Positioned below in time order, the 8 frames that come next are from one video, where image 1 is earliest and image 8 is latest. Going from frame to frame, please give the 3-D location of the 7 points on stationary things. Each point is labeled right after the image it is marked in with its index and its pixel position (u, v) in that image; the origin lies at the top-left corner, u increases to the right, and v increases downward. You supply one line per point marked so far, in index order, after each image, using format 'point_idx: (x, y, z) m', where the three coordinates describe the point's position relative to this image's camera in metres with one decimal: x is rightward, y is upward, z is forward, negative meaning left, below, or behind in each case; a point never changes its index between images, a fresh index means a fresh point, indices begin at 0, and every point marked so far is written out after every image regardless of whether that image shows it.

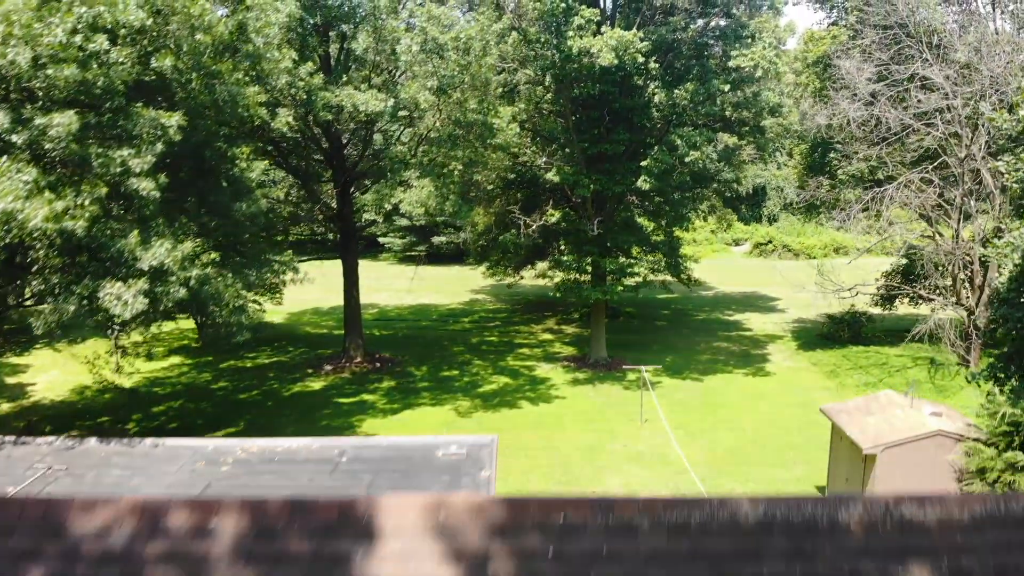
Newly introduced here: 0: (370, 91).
0: (-2.3, +3.2, +12.8) m
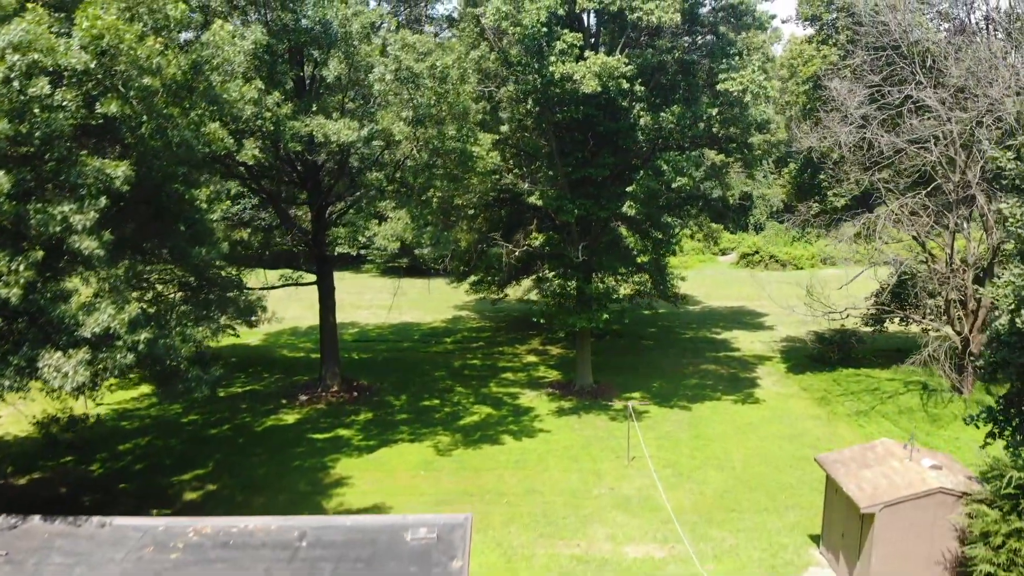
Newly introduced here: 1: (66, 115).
0: (-2.6, +2.6, +12.2) m
1: (-4.3, +1.7, +7.6) m
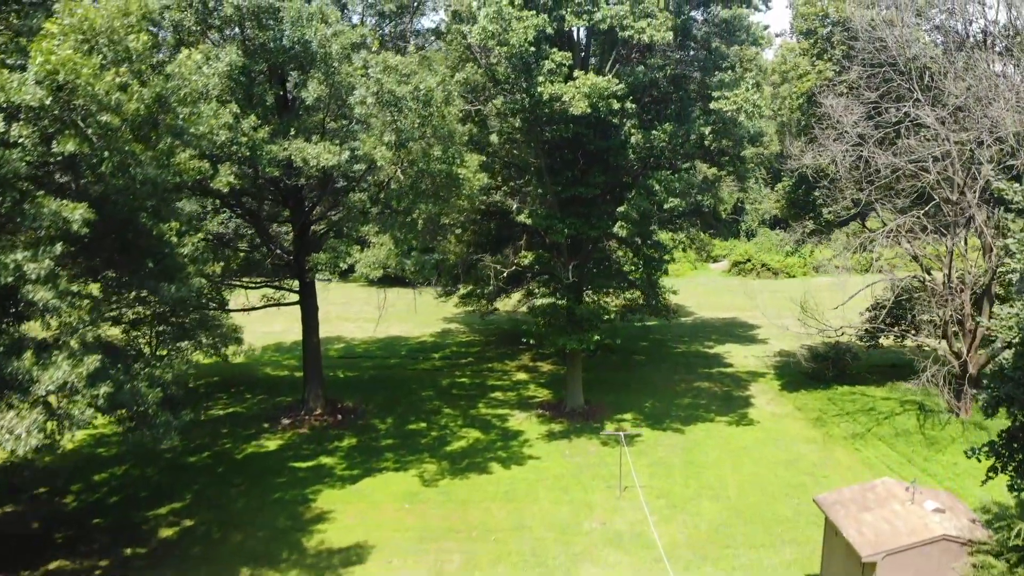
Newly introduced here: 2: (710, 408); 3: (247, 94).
0: (-2.8, +2.2, +11.7) m
1: (-4.5, +1.2, +7.1) m
2: (+4.7, -2.8, +18.5) m
3: (-4.0, +2.9, +11.7) m
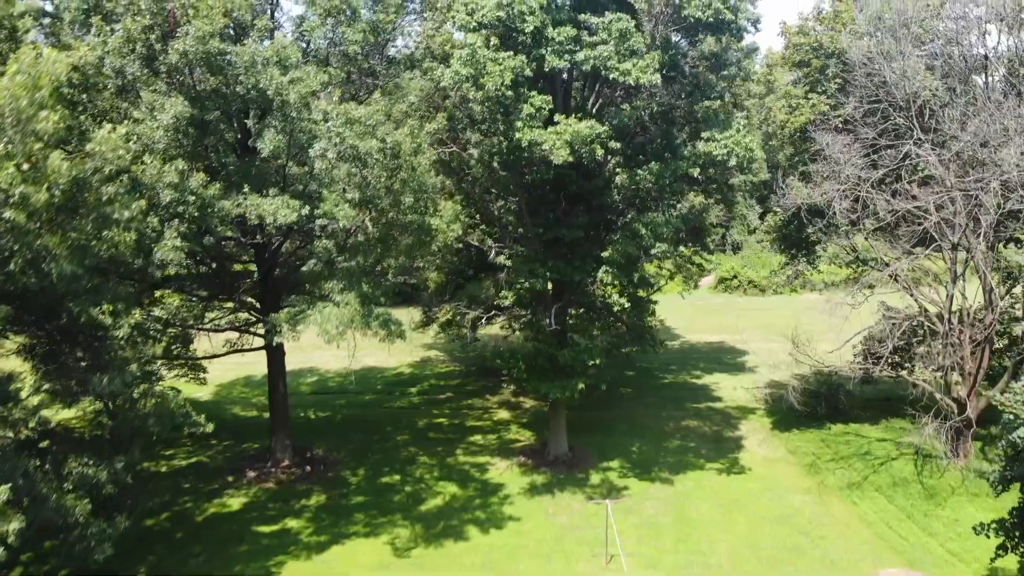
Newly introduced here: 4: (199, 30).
0: (-3.2, +1.2, +10.7) m
1: (-4.7, +0.2, +6.1) m
2: (+4.3, -3.7, +17.7) m
3: (-4.3, +2.0, +10.7) m
4: (-4.0, +3.3, +10.0) m
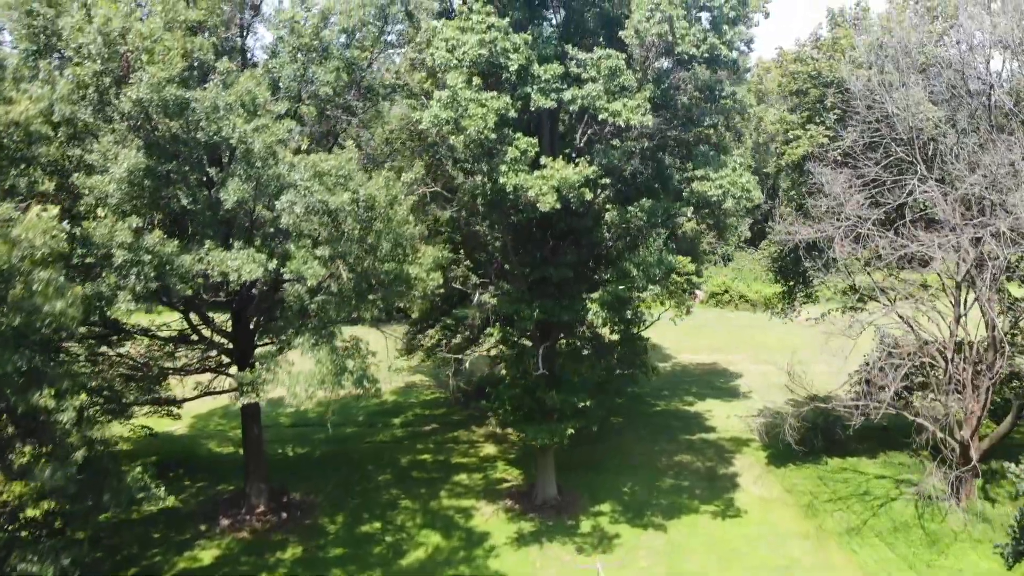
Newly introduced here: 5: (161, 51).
0: (-3.4, +0.4, +10.0) m
1: (-4.9, -0.6, +5.3) m
2: (+4.0, -4.5, +17.1) m
3: (-4.5, +1.2, +9.9) m
4: (-4.2, +2.5, +9.2) m
5: (-4.3, +2.9, +9.5) m
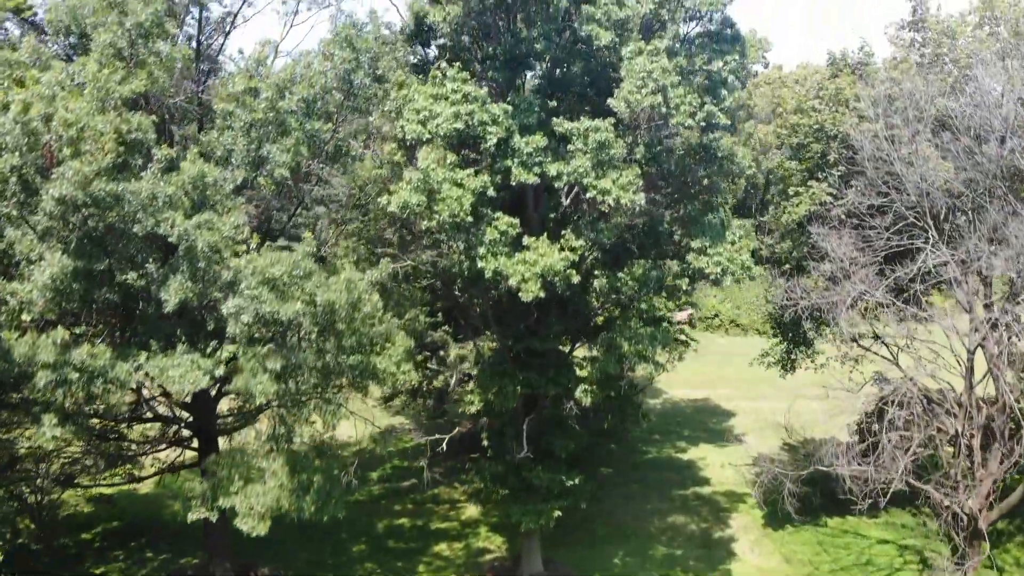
0: (-3.7, -0.9, +8.9) m
1: (-5.0, -1.9, +4.2) m
2: (+3.6, -5.7, +16.1) m
3: (-4.8, -0.1, +8.8) m
4: (-4.5, +1.2, +8.1) m
5: (-4.5, +1.6, +8.4) m
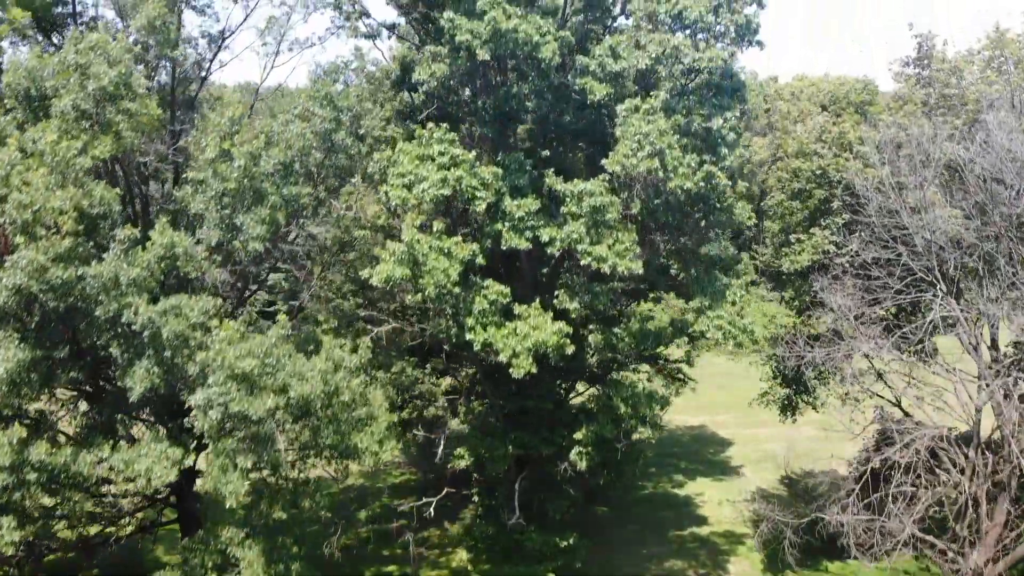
0: (-3.8, -1.8, +8.3) m
1: (-5.1, -2.9, +3.6) m
2: (+3.5, -6.5, +15.6) m
3: (-4.9, -1.0, +8.2) m
4: (-4.6, +0.3, +7.5) m
5: (-4.6, +0.7, +7.8) m
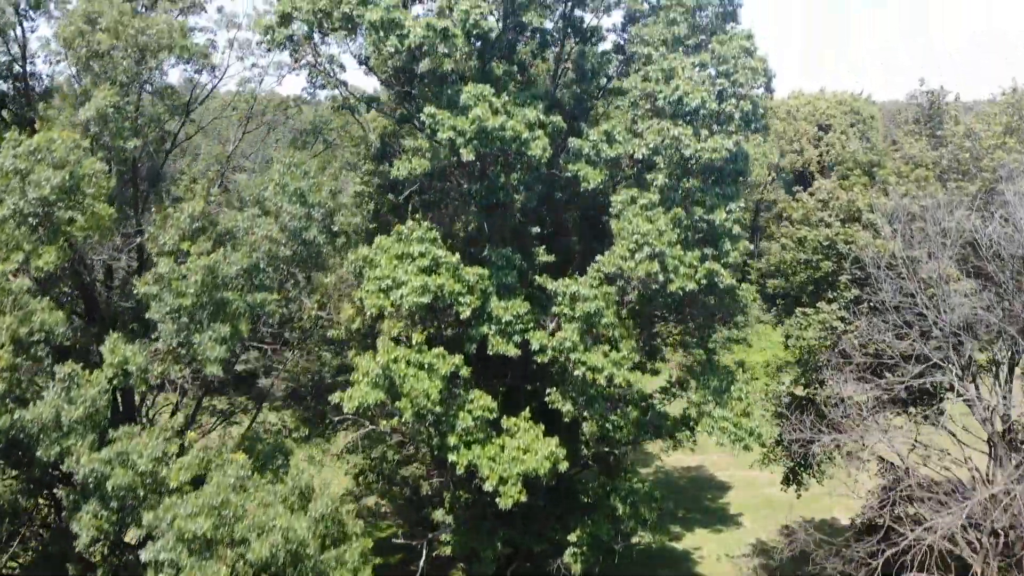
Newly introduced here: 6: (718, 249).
0: (-3.9, -3.1, +7.5) m
1: (-5.2, -4.2, +2.8) m
2: (+3.3, -7.8, +14.9) m
3: (-5.0, -2.4, +7.4) m
4: (-4.7, -1.0, +6.7) m
5: (-4.8, -0.7, +7.0) m
6: (+2.6, +0.5, +9.6) m
